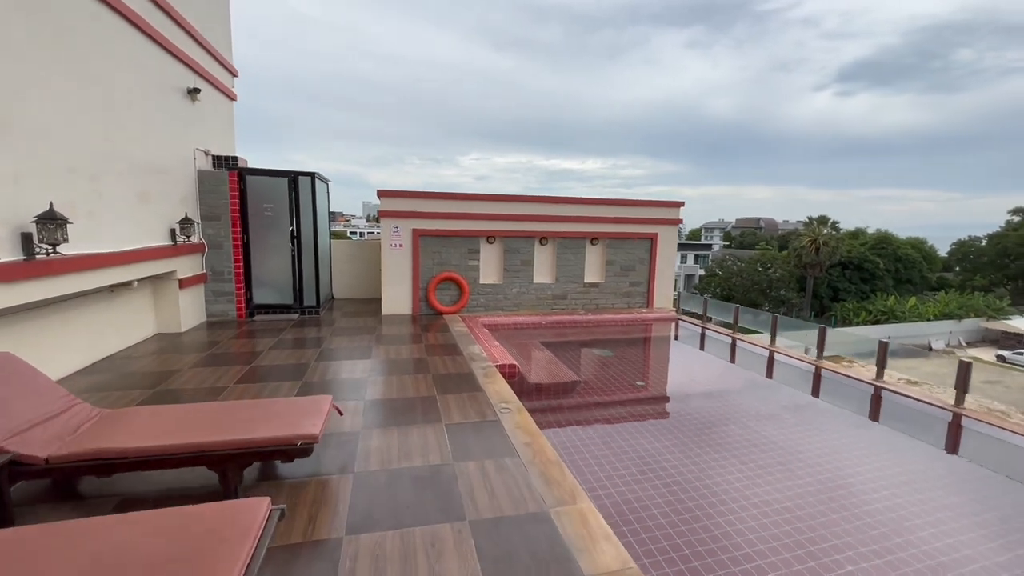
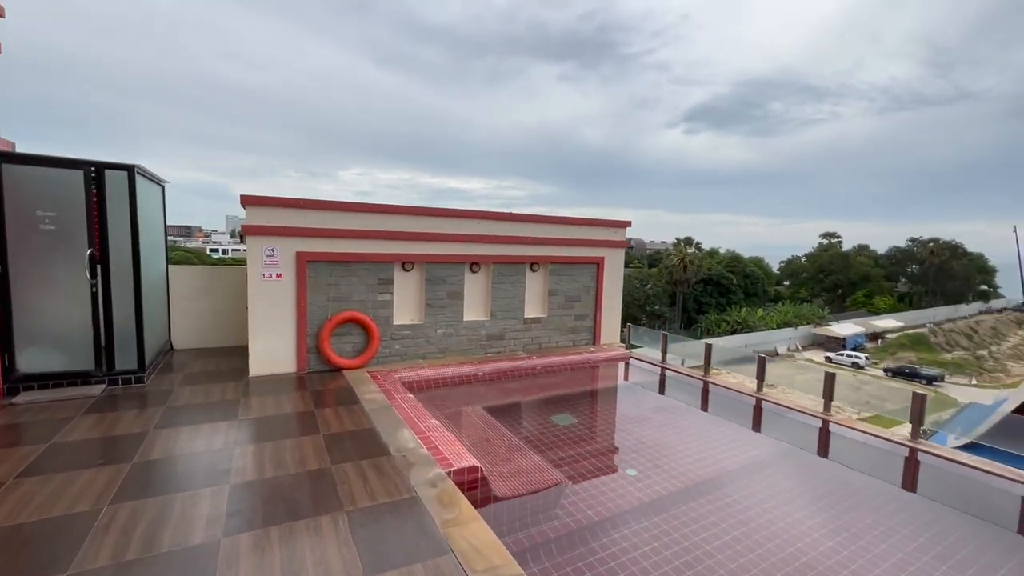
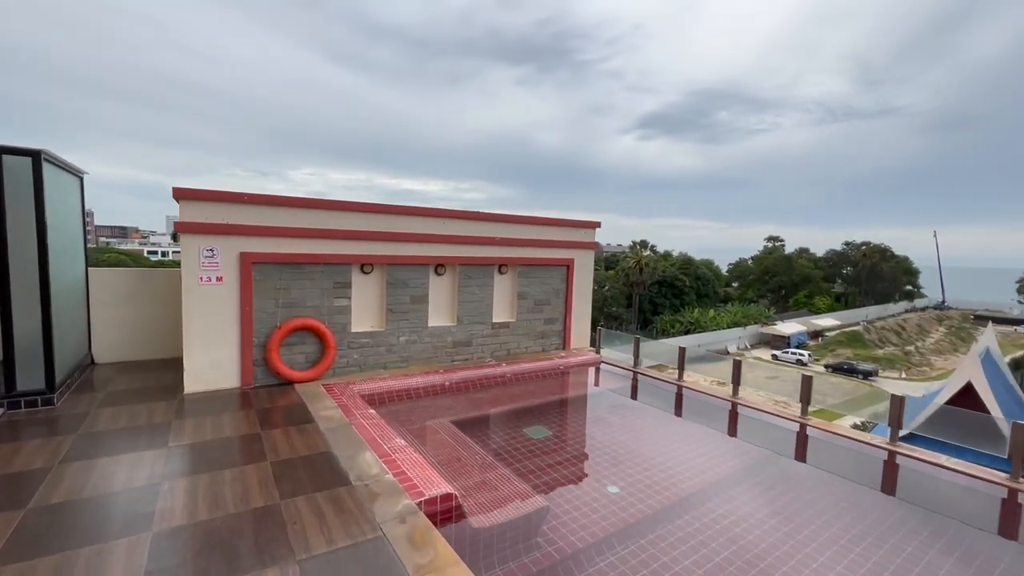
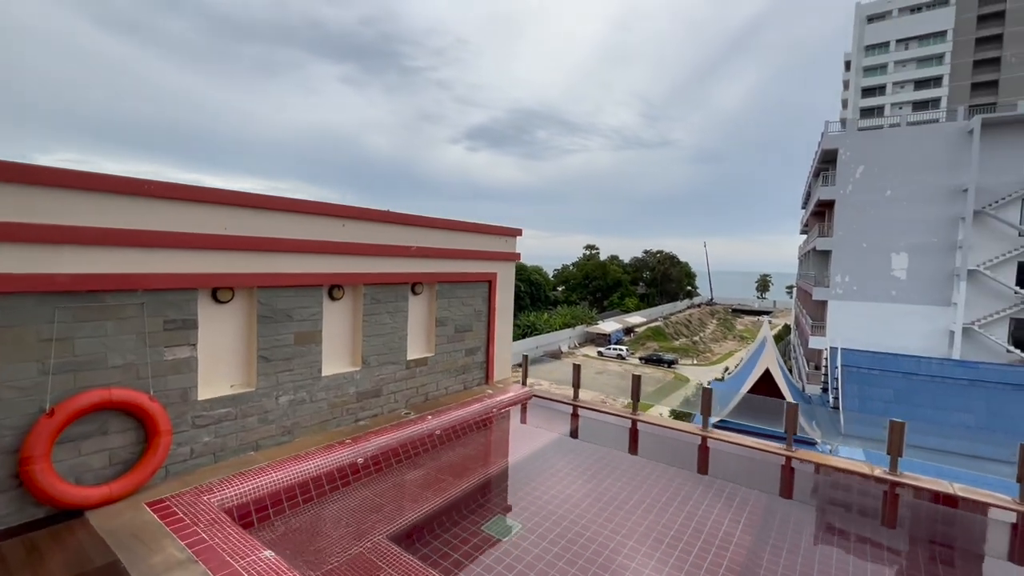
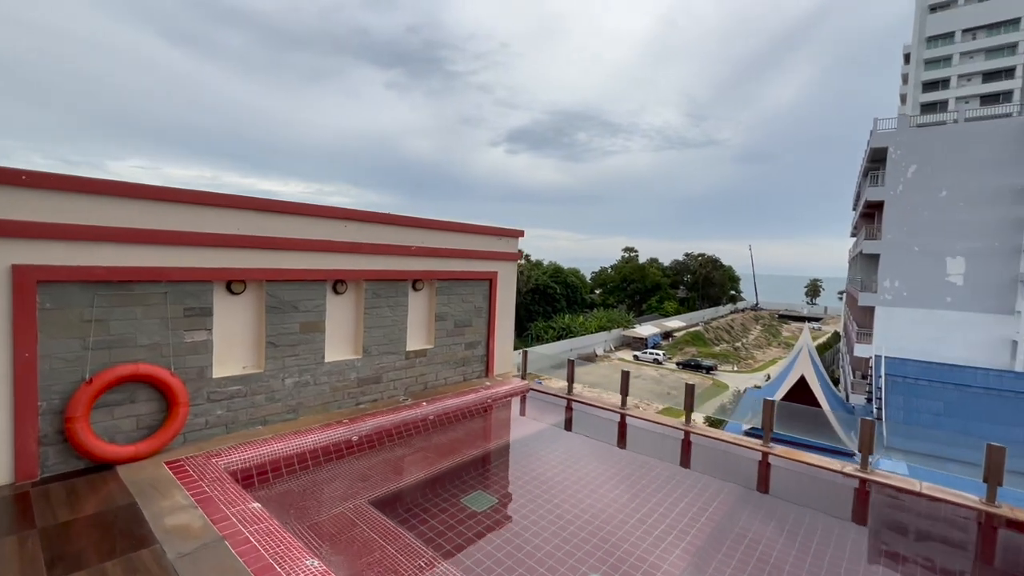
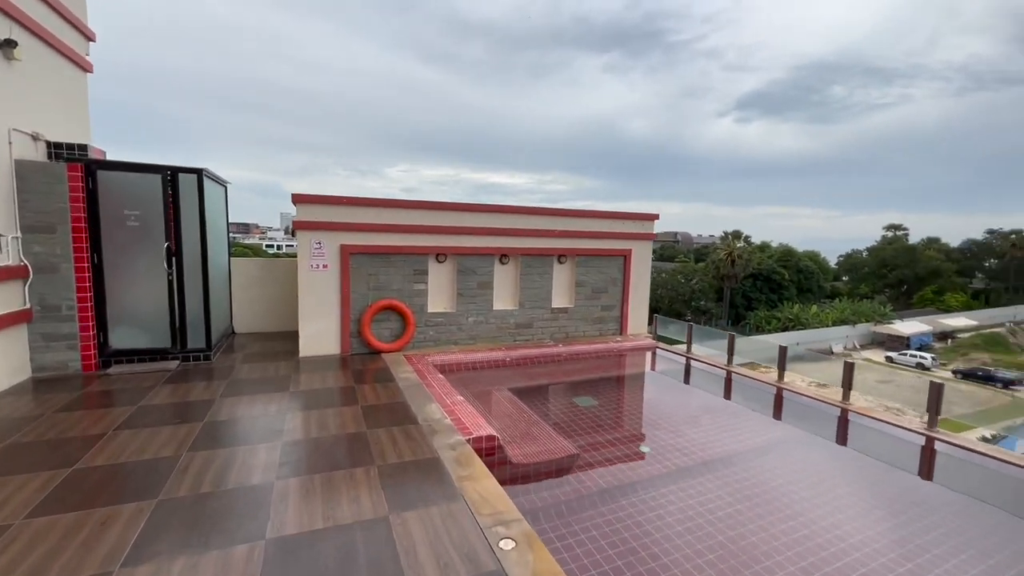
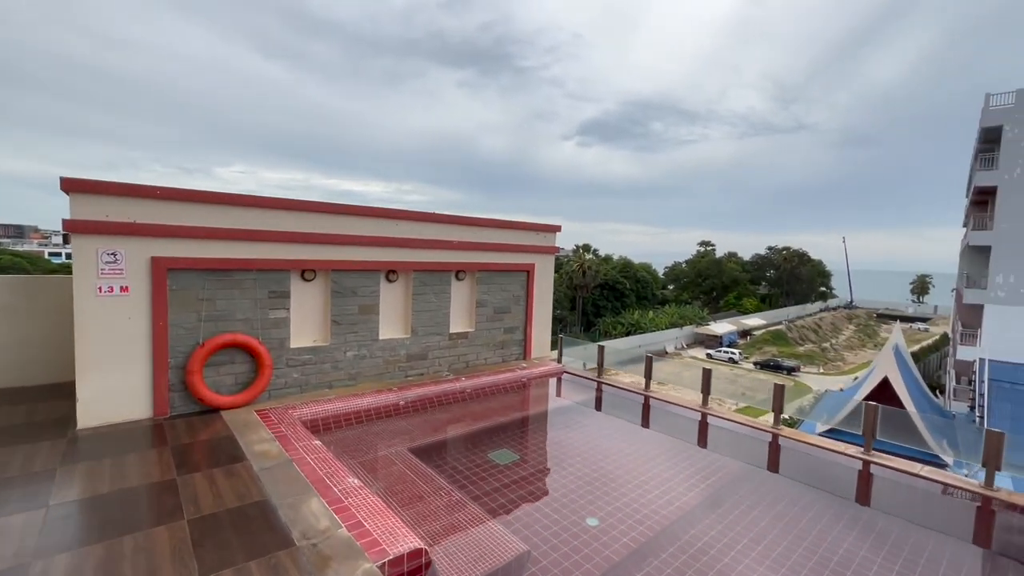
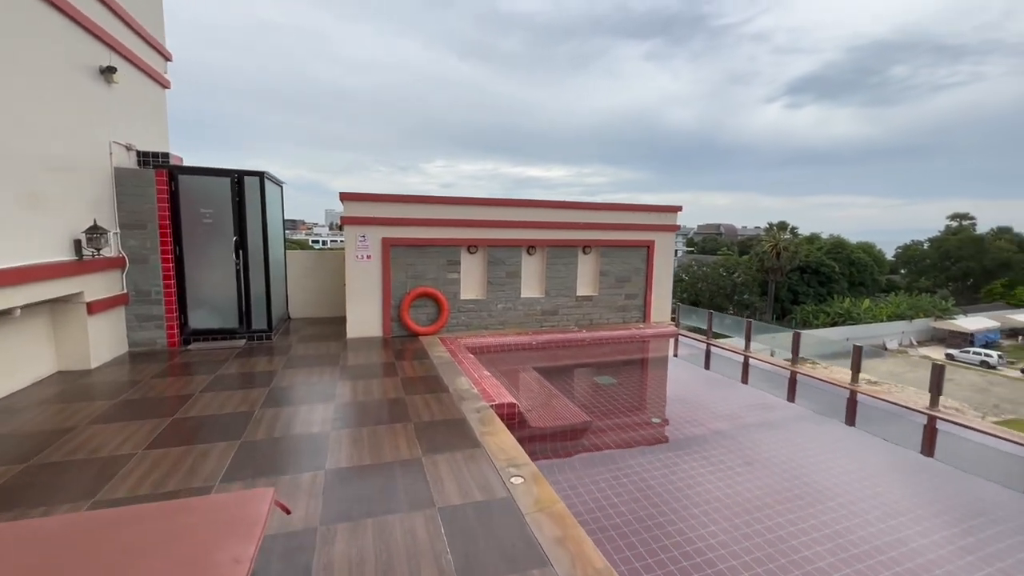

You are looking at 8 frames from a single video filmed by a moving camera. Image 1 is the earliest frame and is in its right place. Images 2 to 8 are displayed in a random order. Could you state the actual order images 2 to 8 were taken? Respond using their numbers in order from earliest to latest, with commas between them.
8, 6, 2, 3, 7, 5, 4
